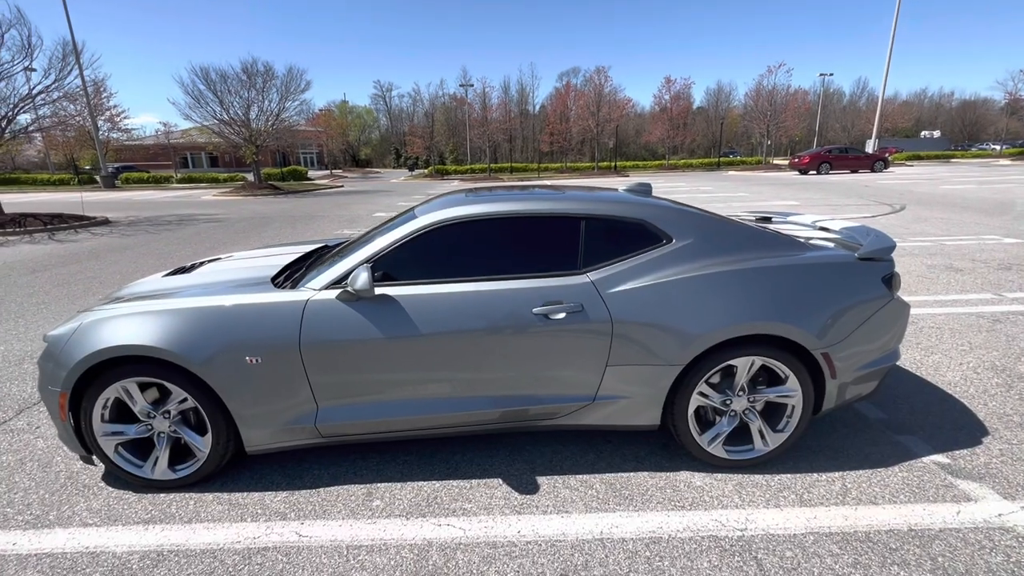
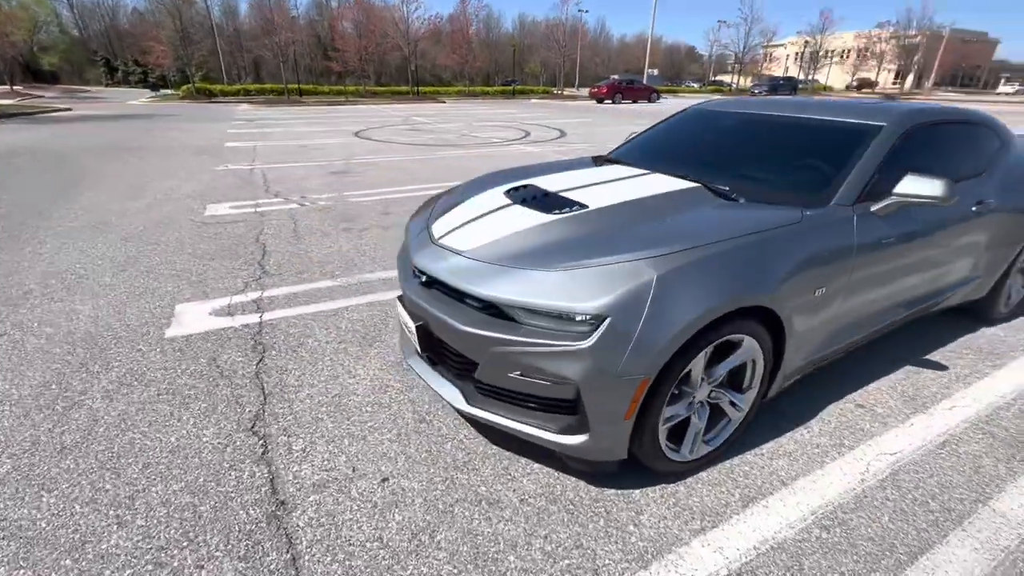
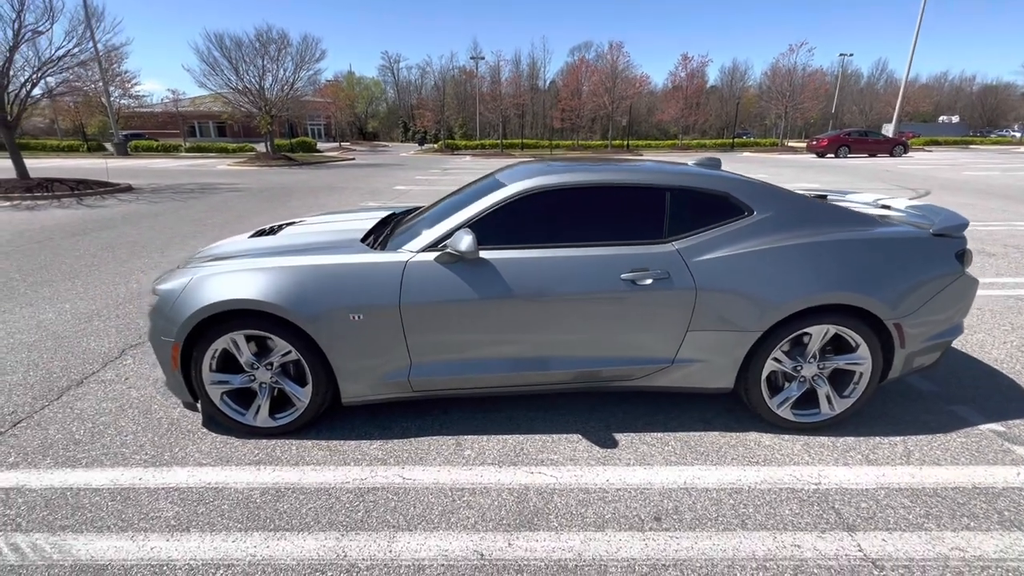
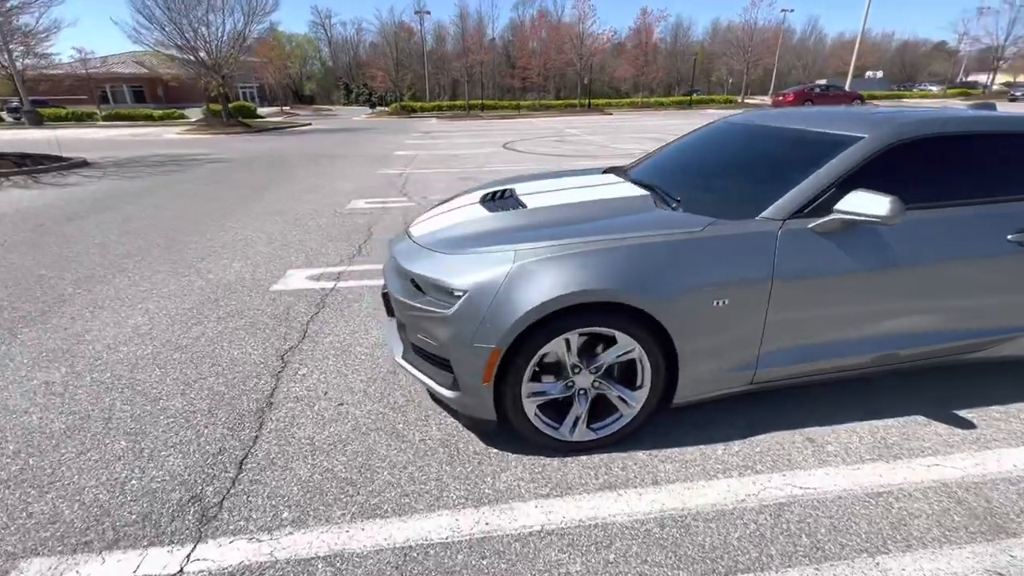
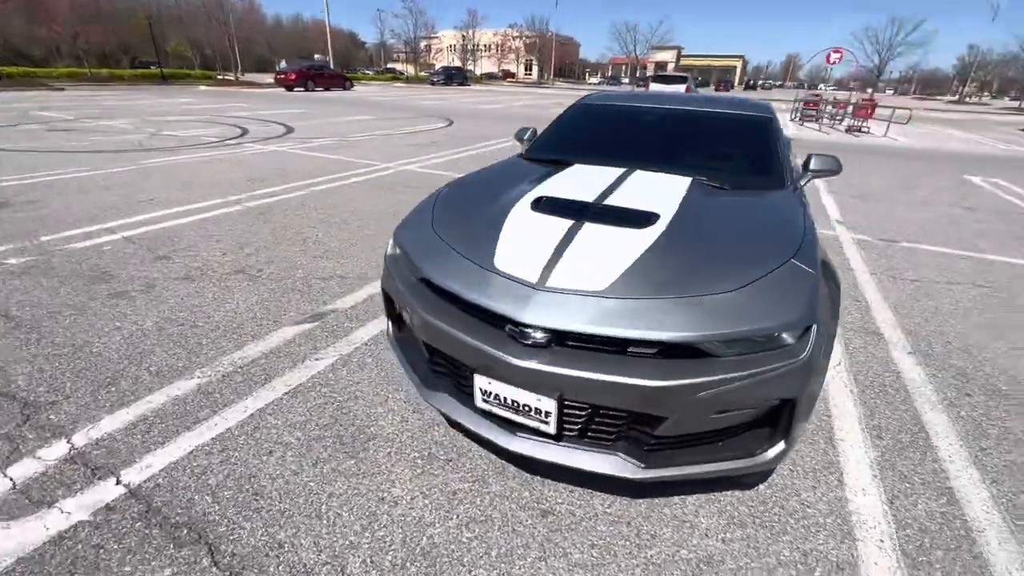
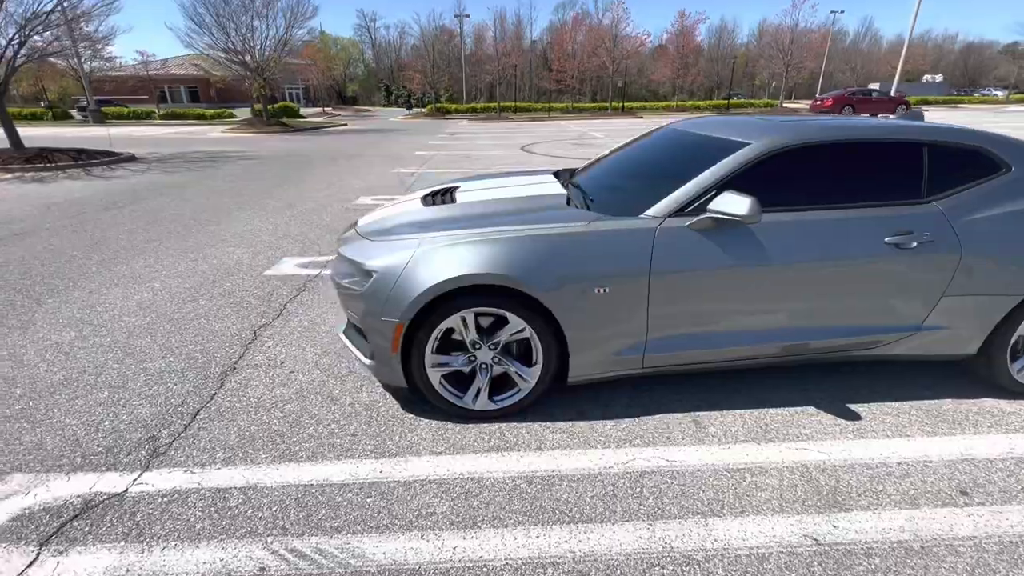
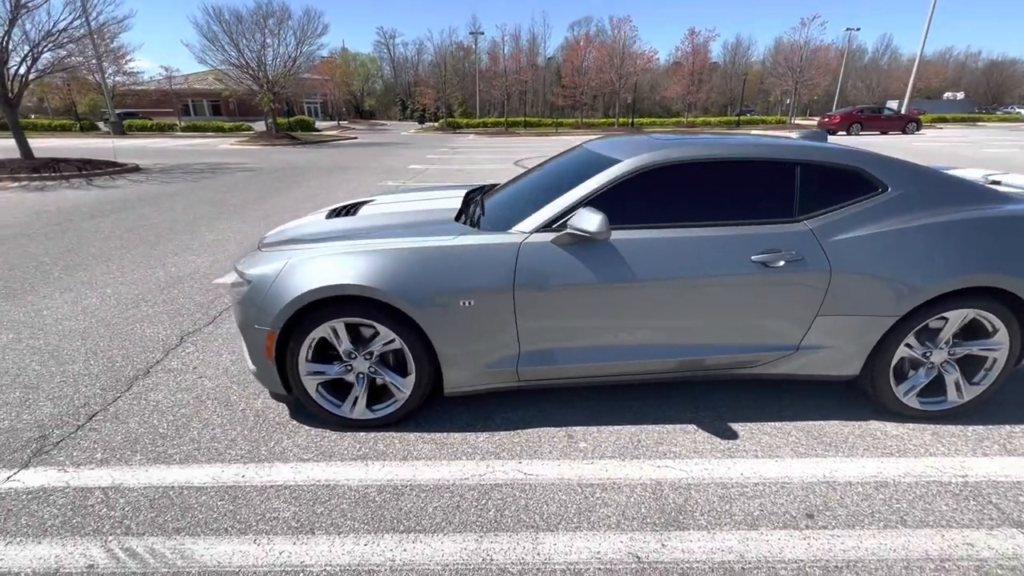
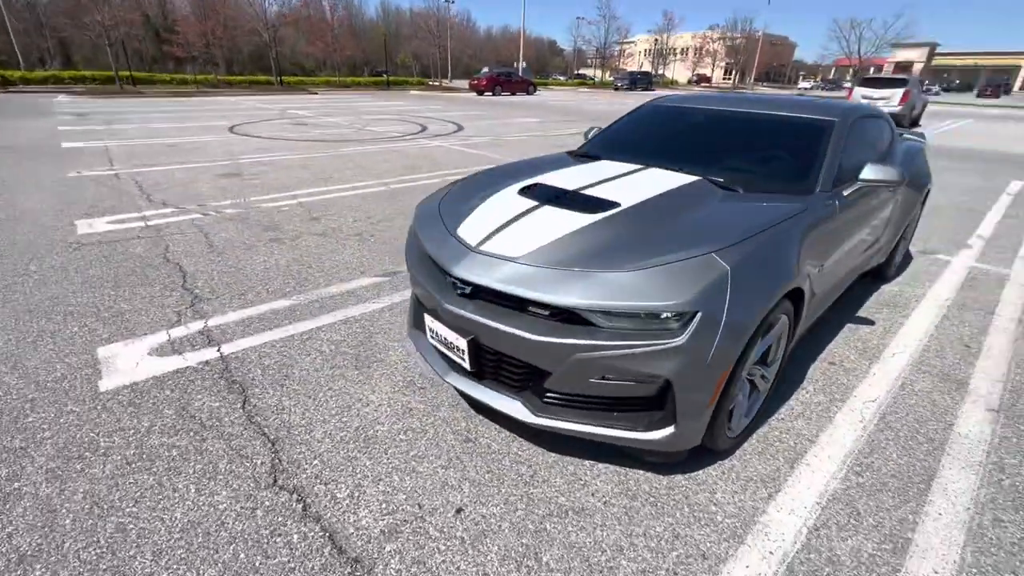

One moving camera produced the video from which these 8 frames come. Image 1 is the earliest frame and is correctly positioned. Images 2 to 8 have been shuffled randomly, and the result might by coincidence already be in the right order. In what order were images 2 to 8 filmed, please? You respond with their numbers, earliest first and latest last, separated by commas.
3, 7, 6, 4, 2, 8, 5
